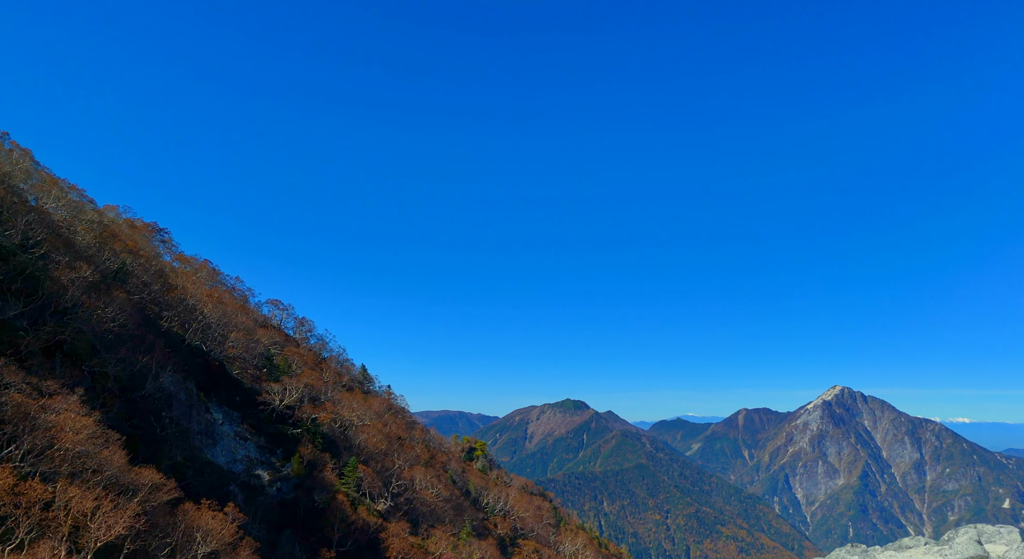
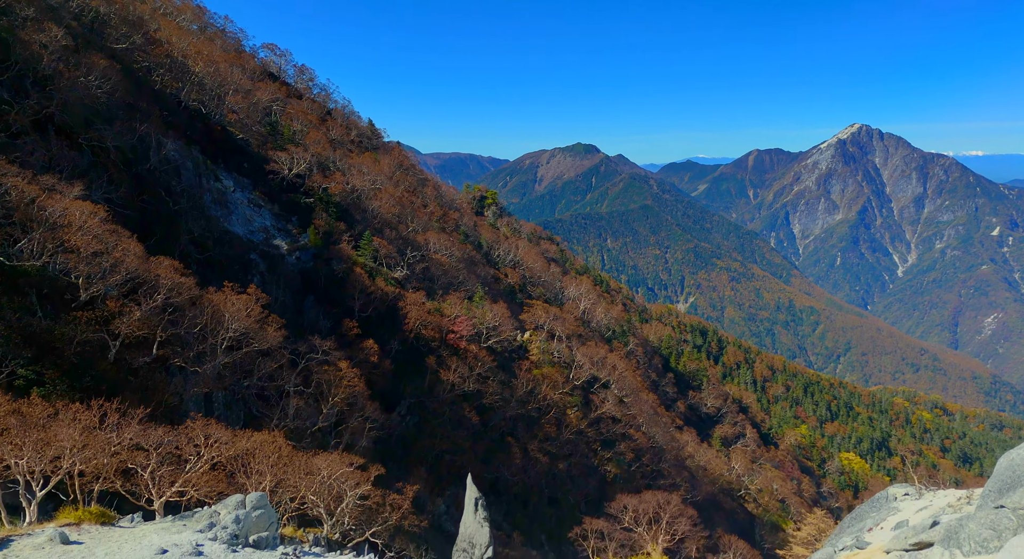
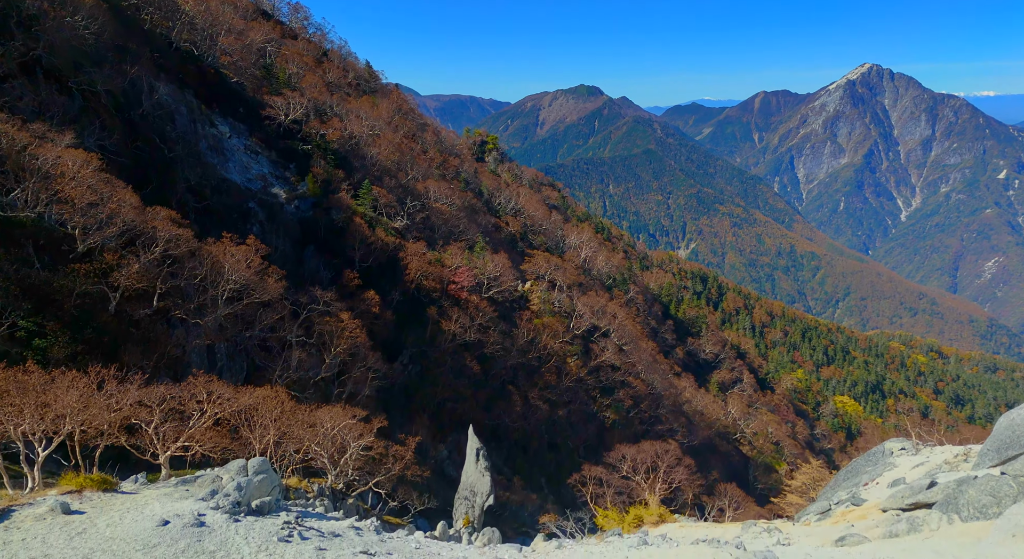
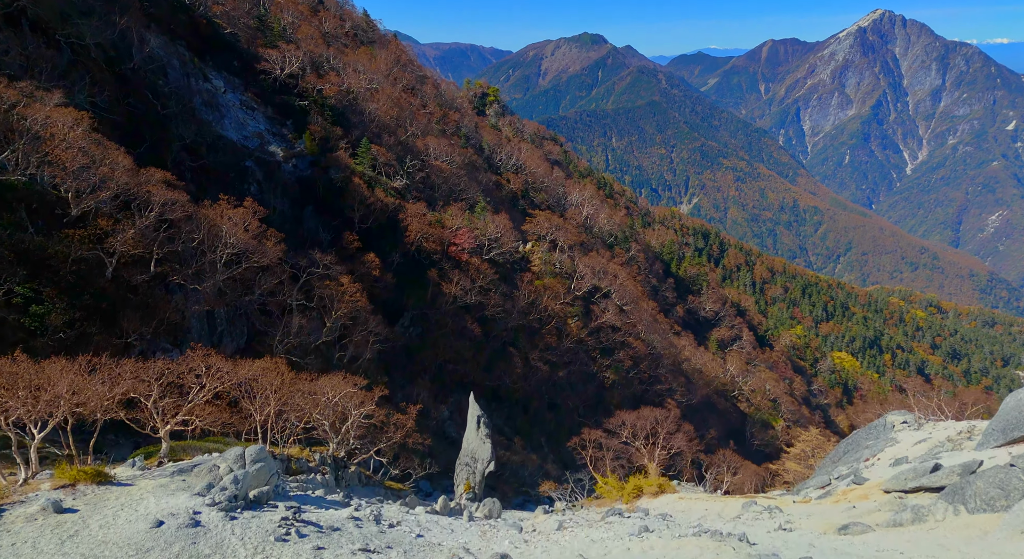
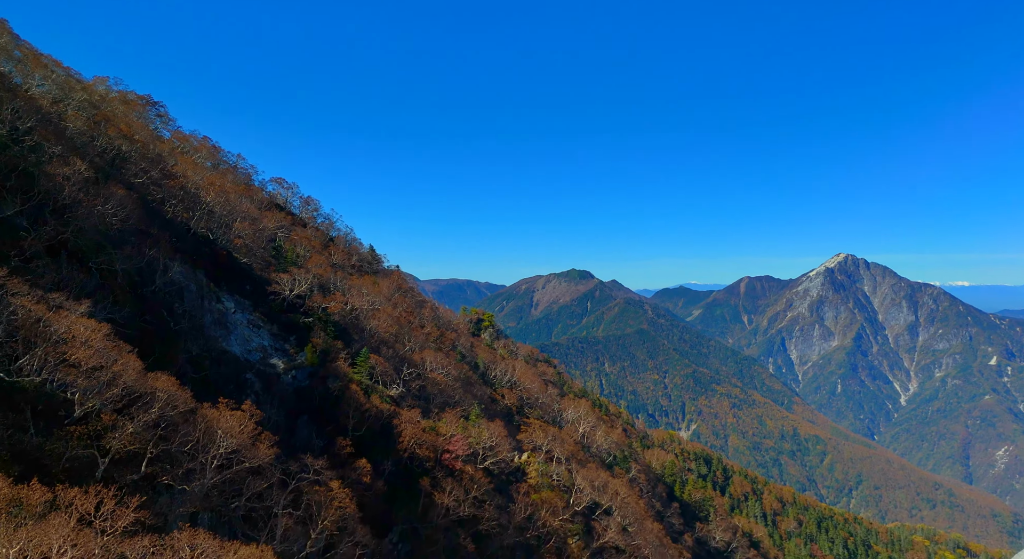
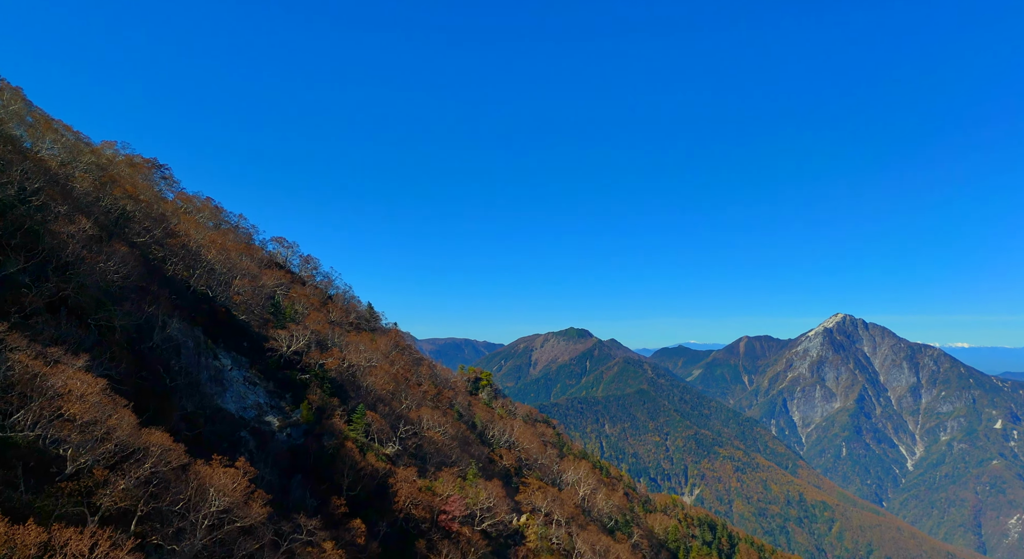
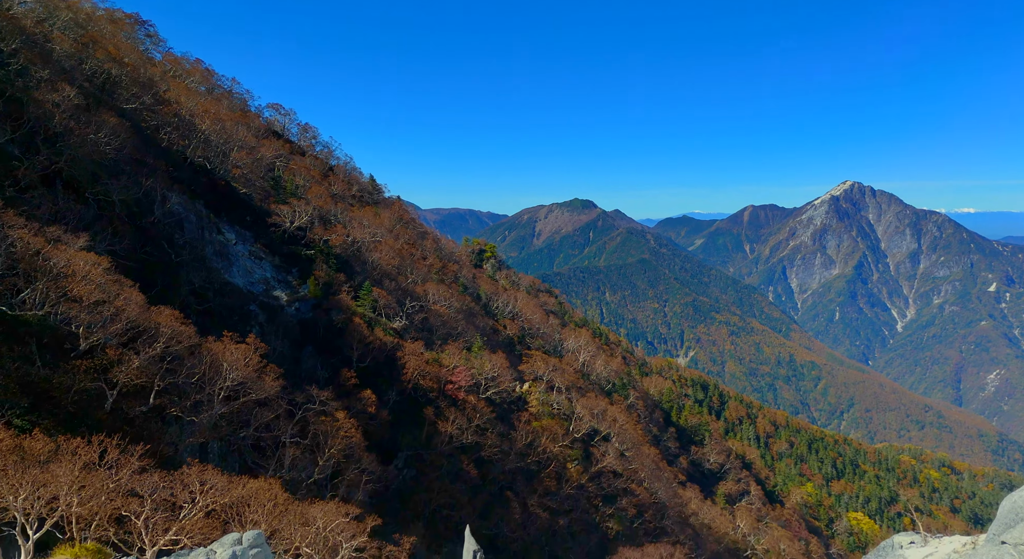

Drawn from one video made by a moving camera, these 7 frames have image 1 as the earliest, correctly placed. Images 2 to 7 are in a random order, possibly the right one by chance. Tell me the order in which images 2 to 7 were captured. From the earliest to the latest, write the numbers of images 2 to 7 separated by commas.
6, 5, 7, 2, 3, 4
